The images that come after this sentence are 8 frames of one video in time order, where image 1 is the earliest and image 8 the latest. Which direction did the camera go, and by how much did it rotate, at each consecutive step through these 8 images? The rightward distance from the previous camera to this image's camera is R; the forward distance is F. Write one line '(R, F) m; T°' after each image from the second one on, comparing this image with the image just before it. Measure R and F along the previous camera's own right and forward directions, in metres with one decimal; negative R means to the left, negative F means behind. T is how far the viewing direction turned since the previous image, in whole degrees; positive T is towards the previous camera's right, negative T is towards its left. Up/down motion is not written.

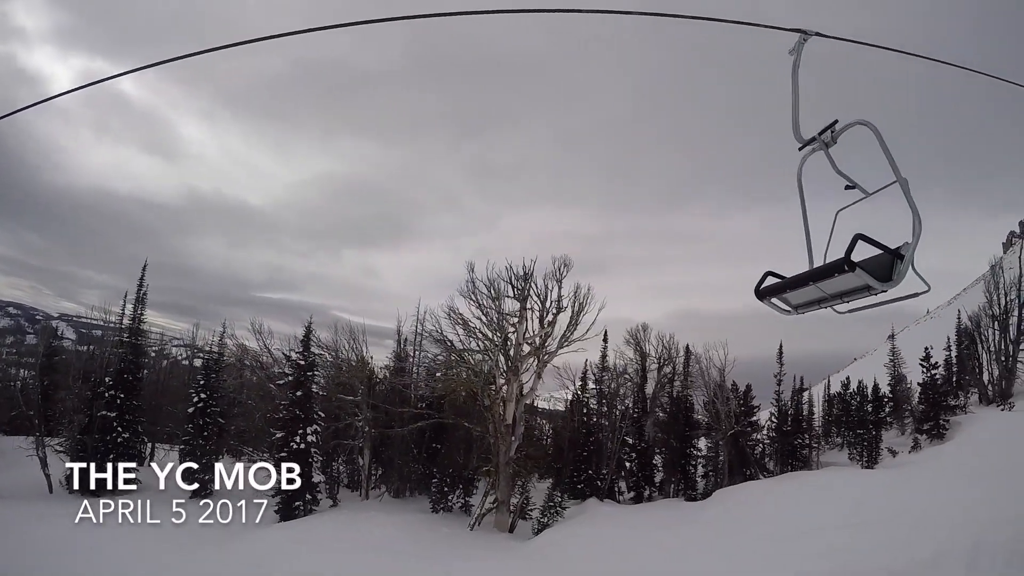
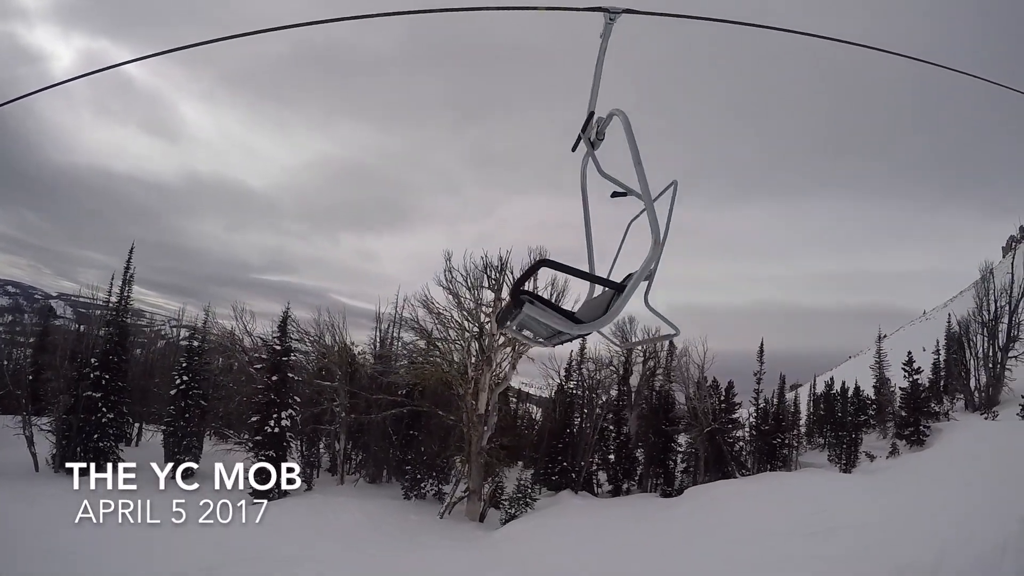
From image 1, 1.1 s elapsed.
(+1.3, 0.0) m; -1°
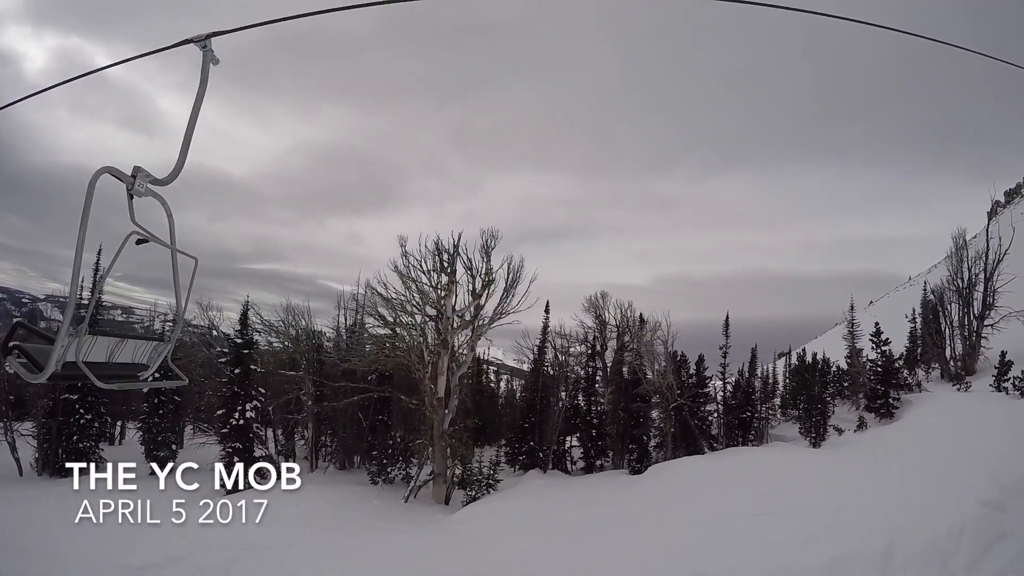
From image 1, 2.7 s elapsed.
(+2.2, +0.1) m; -1°
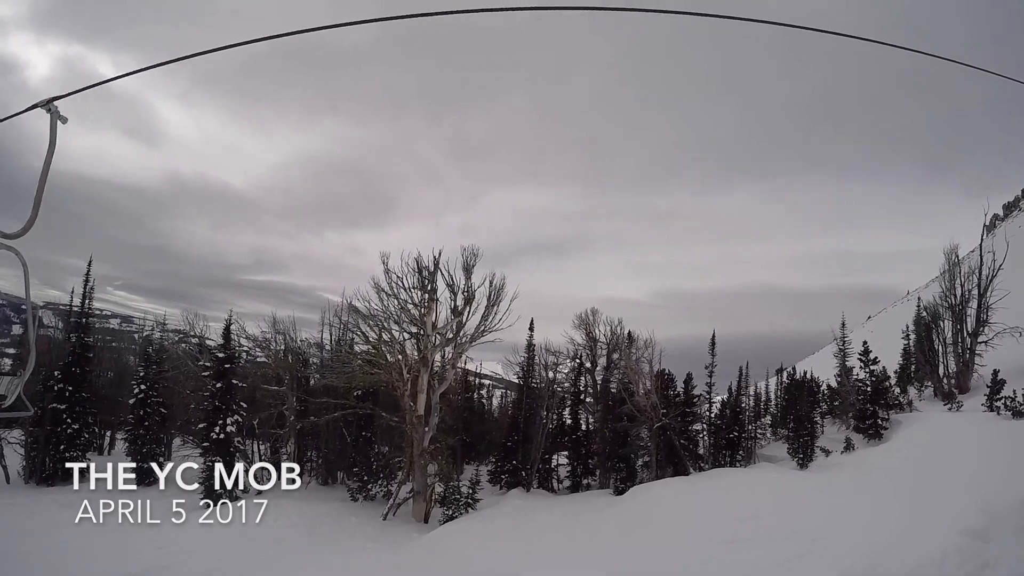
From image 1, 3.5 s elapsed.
(+1.1, +0.1) m; -1°
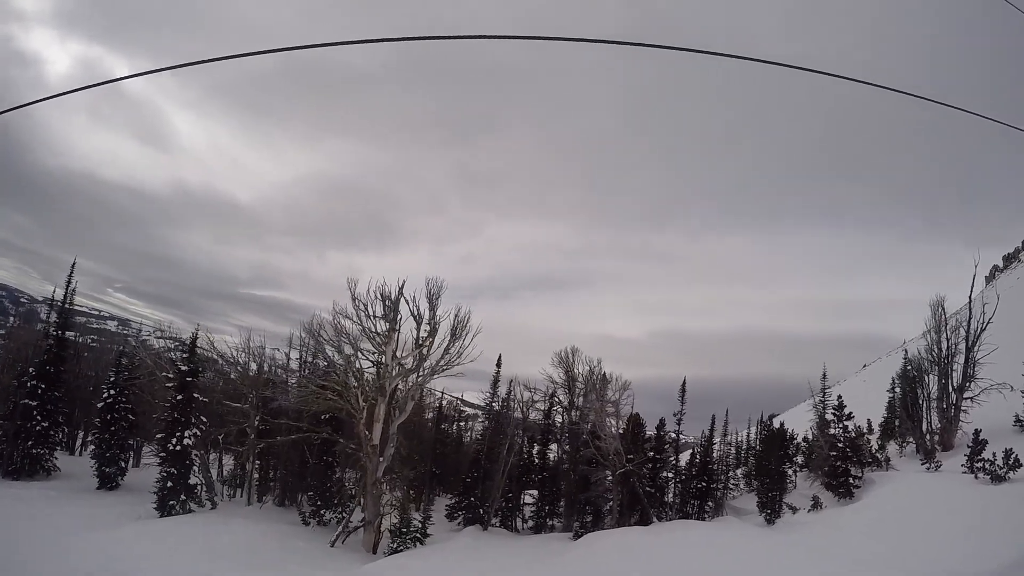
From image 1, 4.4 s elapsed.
(+1.9, +0.2) m; -1°
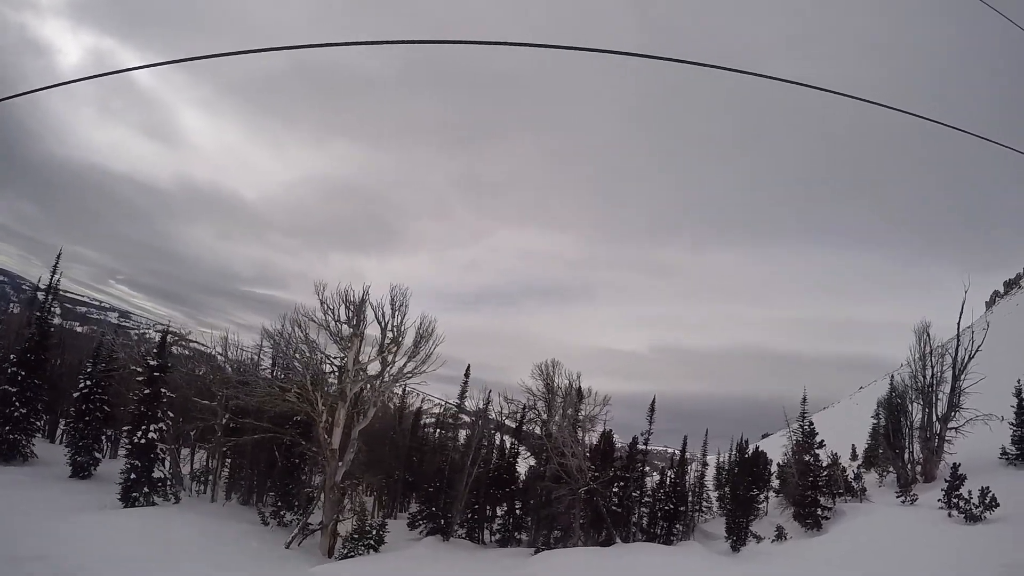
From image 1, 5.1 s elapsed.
(+1.9, +0.1) m; -2°
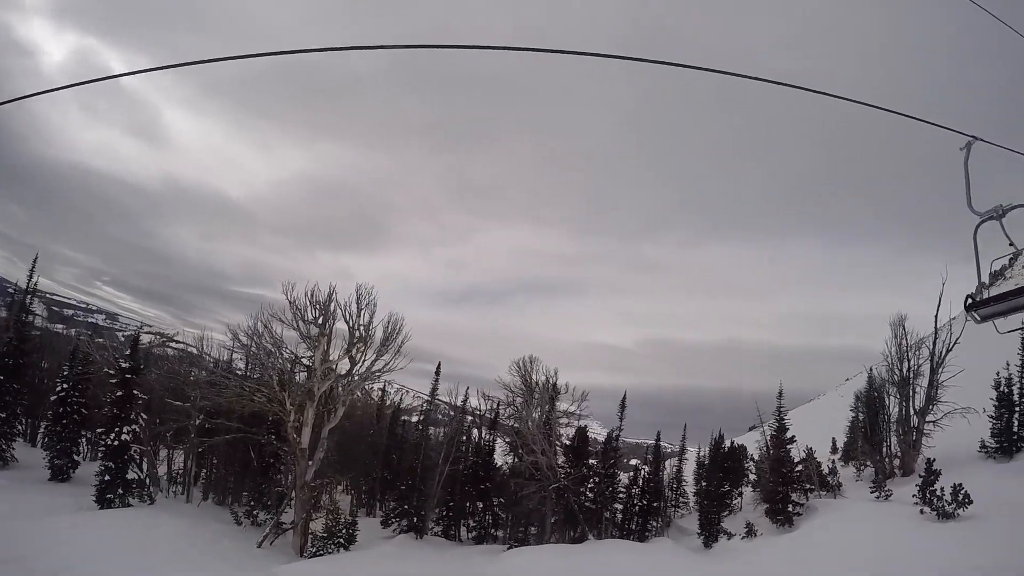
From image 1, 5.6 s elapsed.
(+1.5, 0.0) m; 0°
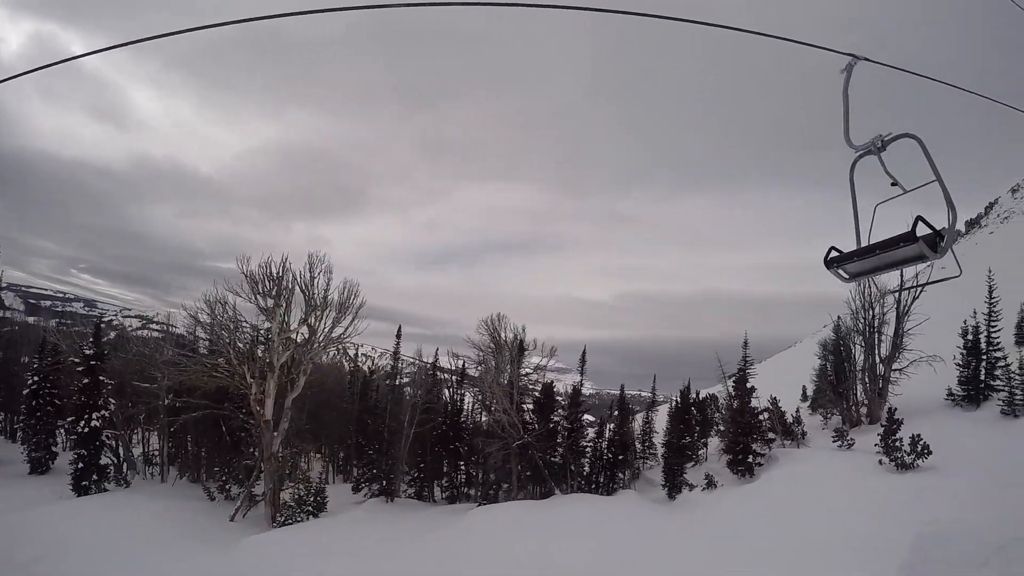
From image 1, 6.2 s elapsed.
(+1.9, +0.2) m; 0°
